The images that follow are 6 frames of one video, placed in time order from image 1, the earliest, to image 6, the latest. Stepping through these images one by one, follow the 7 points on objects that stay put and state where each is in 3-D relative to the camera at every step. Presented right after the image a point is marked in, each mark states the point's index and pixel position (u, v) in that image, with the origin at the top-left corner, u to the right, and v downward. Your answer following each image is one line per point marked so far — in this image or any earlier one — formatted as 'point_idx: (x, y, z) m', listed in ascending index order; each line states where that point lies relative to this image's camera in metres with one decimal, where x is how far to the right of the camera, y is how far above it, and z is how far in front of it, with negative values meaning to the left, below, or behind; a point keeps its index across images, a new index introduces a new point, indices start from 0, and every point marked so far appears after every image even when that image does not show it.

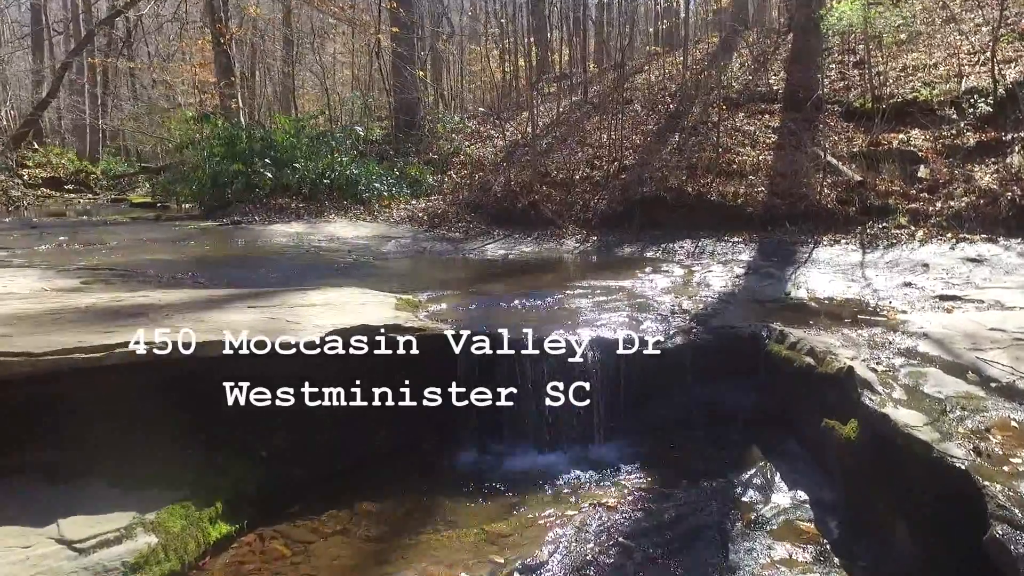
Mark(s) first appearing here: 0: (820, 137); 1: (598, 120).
0: (+5.5, +2.7, +13.9) m
1: (+1.8, +3.6, +16.5) m
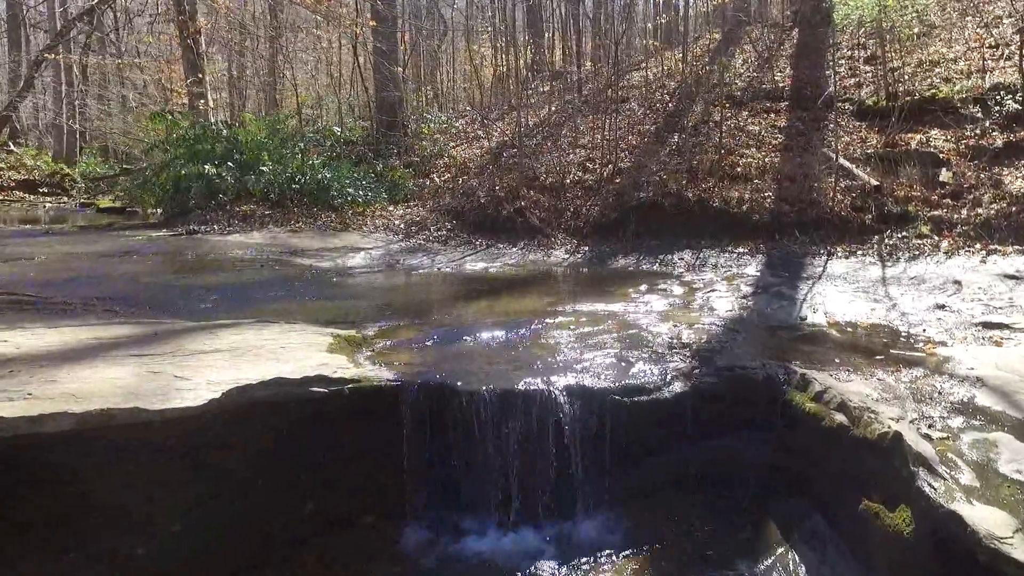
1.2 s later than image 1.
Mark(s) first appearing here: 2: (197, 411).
0: (+5.2, +2.5, +12.8) m
1: (+1.6, +3.3, +15.4) m
2: (-1.6, -0.6, +3.9) m
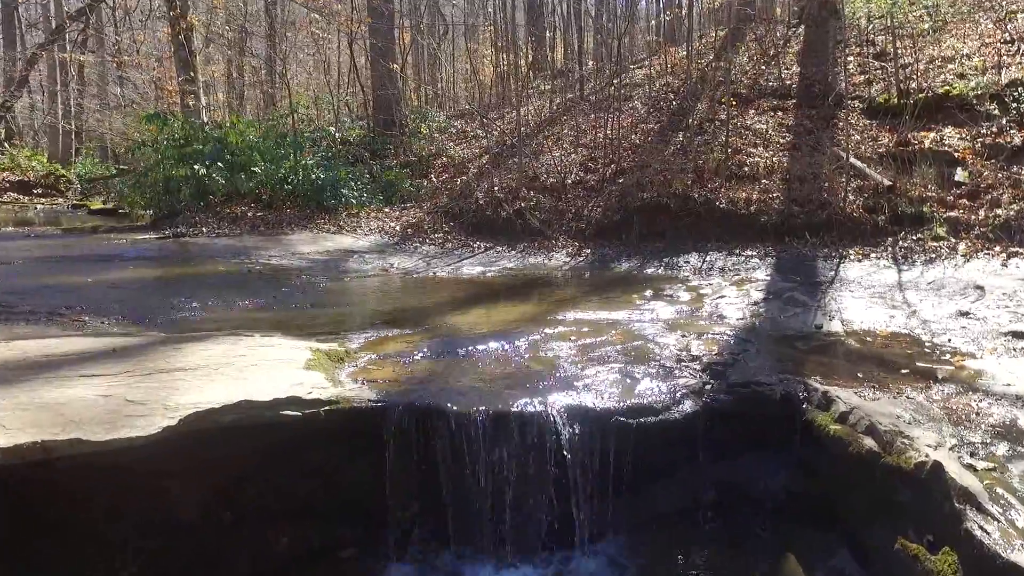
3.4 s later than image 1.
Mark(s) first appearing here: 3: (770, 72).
0: (+5.2, +2.4, +12.4) m
1: (+1.6, +3.3, +15.0) m
2: (-1.6, -0.7, +3.5) m
3: (+5.0, +4.2, +15.0) m
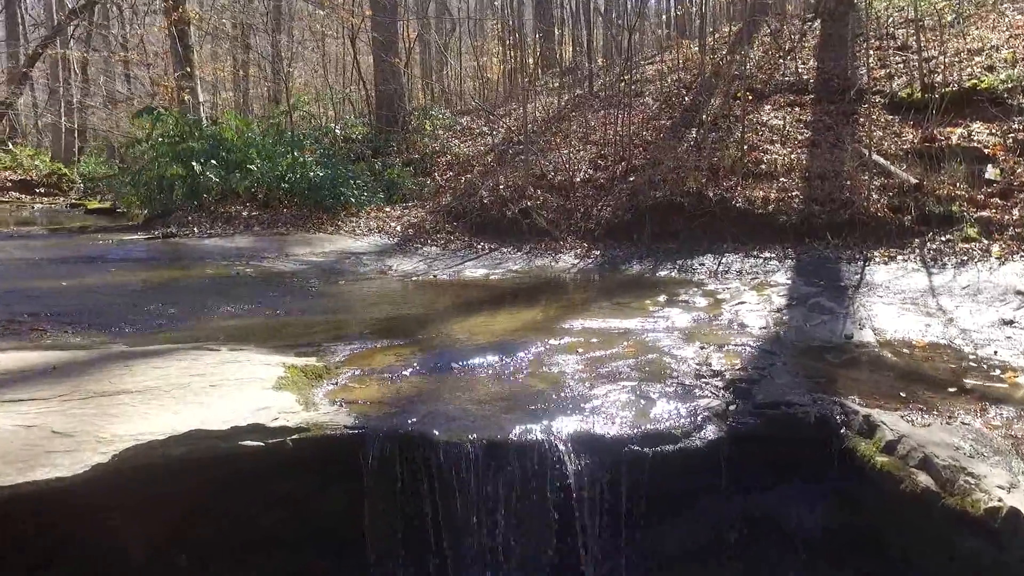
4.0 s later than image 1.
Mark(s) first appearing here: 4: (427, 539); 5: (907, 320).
0: (+5.3, +2.4, +11.8) m
1: (+1.7, +3.2, +14.4) m
2: (-1.7, -0.7, +3.0) m
3: (+5.1, +4.1, +14.4) m
4: (-0.4, -1.3, +4.0) m
5: (+3.5, -0.3, +6.9) m
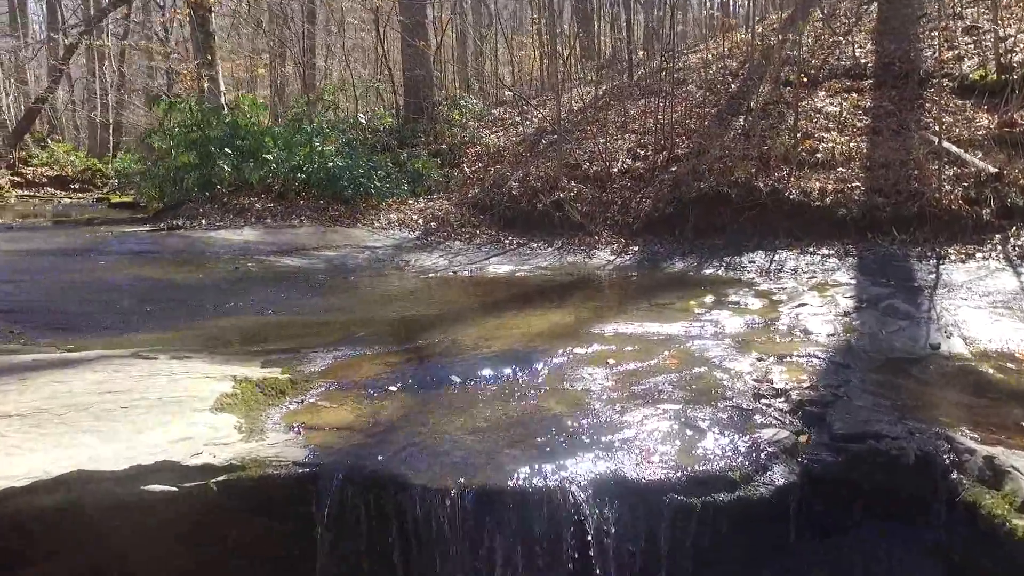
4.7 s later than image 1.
0: (+5.7, +2.3, +10.6) m
1: (+2.3, +3.2, +13.4) m
2: (-1.7, -0.7, +2.1) m
3: (+5.7, +4.1, +13.3) m
4: (-0.4, -1.3, +3.1) m
5: (+3.6, -0.3, +5.8) m
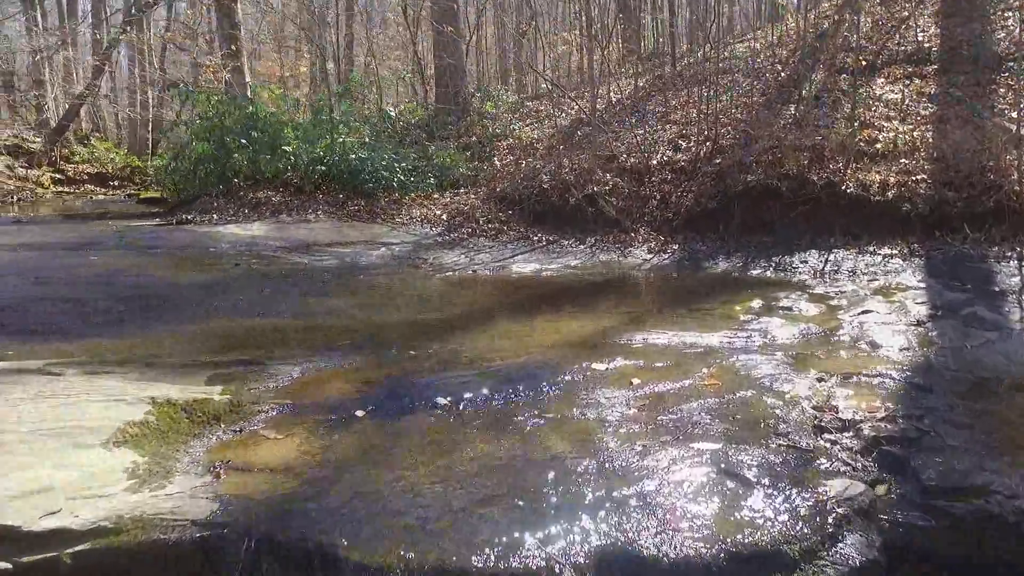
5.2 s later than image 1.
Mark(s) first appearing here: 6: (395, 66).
0: (+6.1, +2.3, +9.5) m
1: (+2.8, +3.2, +12.5) m
2: (-1.8, -0.7, +1.5) m
3: (+6.2, +4.0, +12.2) m
4: (-0.5, -1.3, +2.4) m
5: (+3.7, -0.3, +4.8) m
6: (-2.5, +4.8, +17.0) m
